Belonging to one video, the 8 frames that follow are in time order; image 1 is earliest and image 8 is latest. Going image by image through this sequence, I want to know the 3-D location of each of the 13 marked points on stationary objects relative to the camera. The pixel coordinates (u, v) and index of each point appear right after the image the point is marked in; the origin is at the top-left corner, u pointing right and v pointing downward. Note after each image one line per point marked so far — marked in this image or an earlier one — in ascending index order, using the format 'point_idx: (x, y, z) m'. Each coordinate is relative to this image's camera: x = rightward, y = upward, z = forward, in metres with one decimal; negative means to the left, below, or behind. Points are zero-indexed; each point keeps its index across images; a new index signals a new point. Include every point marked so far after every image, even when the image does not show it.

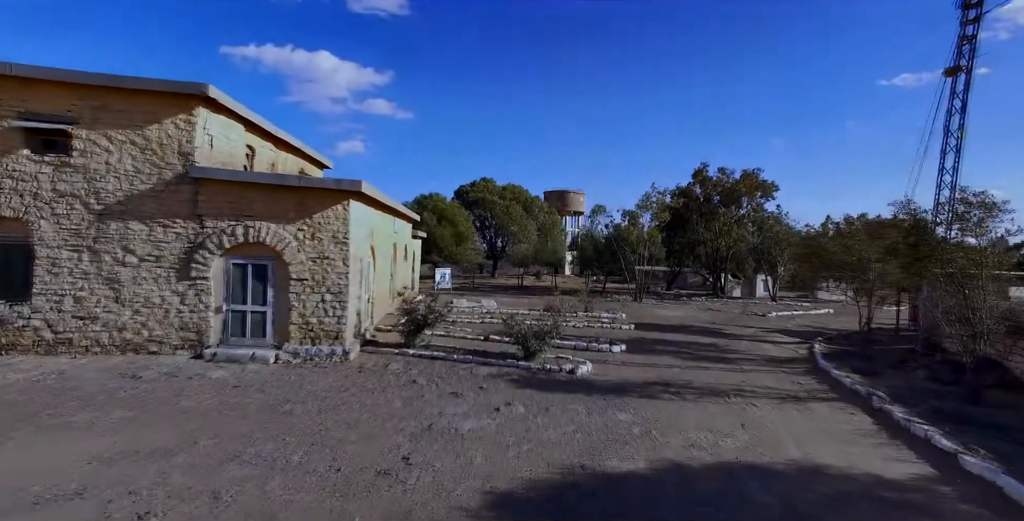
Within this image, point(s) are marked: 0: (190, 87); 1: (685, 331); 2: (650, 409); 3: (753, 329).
0: (-5.7, +3.1, +8.9) m
1: (+5.3, -2.2, +15.6) m
2: (+2.1, -2.2, +7.6) m
3: (+8.2, -2.3, +17.0) m
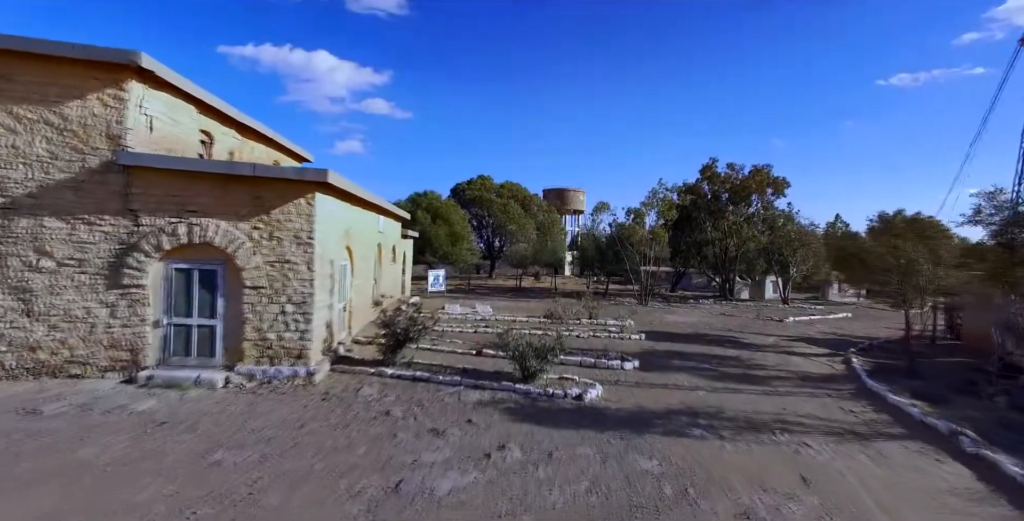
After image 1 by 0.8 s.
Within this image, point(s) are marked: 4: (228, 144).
0: (-5.8, +3.0, +7.4) m
1: (+5.3, -2.3, +14.1) m
2: (+2.0, -2.3, +6.0) m
3: (+8.1, -2.4, +15.5) m
4: (-6.3, +2.6, +11.1) m
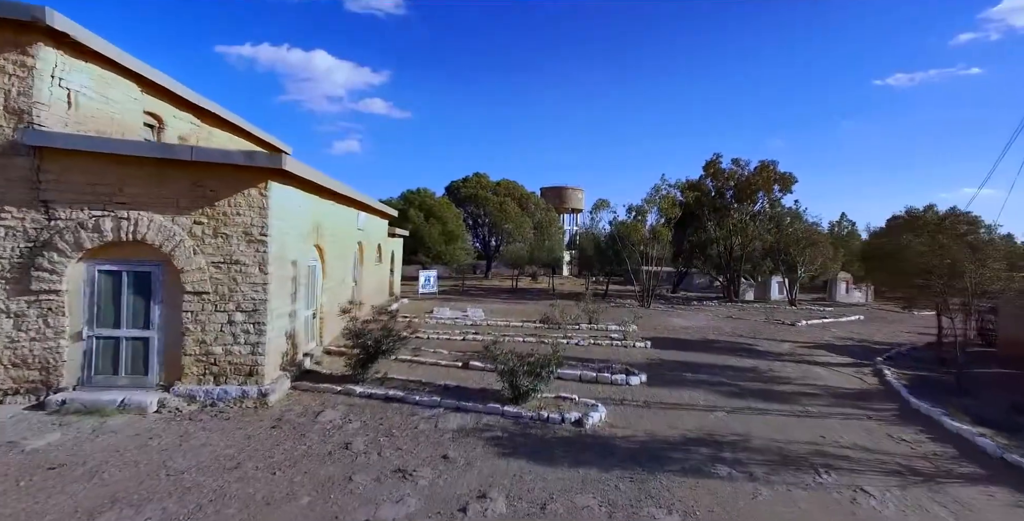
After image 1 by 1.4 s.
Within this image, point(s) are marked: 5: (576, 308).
0: (-6.0, +3.0, +6.1) m
1: (+5.1, -2.3, +12.9) m
2: (+1.9, -2.3, +4.8) m
3: (+7.9, -2.4, +14.3) m
4: (-6.5, +2.6, +9.8) m
5: (+2.5, -2.0, +19.5) m
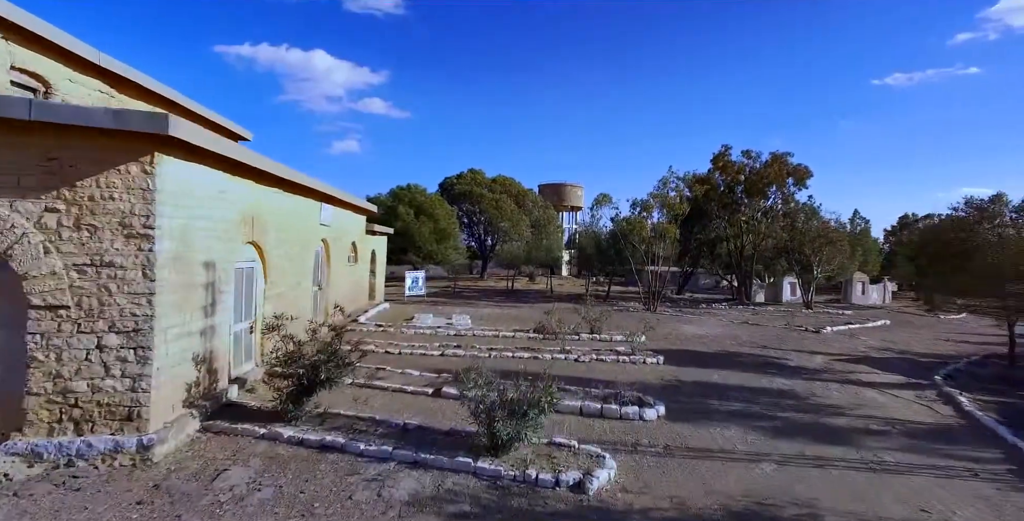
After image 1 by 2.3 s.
0: (-6.2, +3.0, +4.1) m
1: (+4.8, -2.3, +10.9) m
2: (+1.6, -2.3, +2.9) m
3: (+7.6, -2.4, +12.3) m
4: (-6.7, +2.6, +7.8) m
5: (+2.2, -2.0, +17.6) m
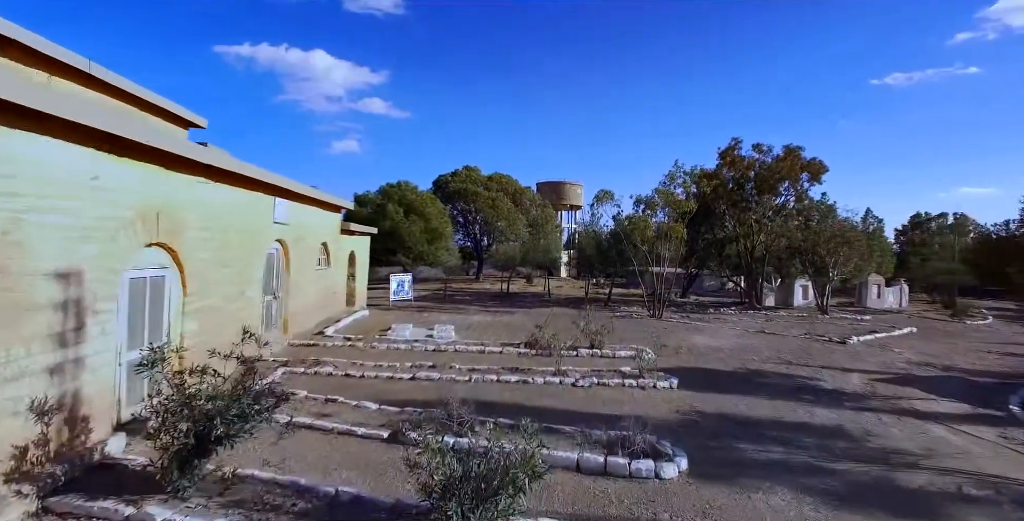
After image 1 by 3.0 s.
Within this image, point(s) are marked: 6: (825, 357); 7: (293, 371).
0: (-6.5, +2.9, +2.4) m
1: (+4.5, -2.4, +9.2) m
2: (+1.3, -2.4, +1.1) m
3: (+7.4, -2.5, +10.6) m
4: (-7.0, +2.5, +6.1) m
5: (+1.9, -2.1, +15.9) m
6: (+8.0, -2.4, +12.8) m
7: (-3.8, -1.9, +8.7) m
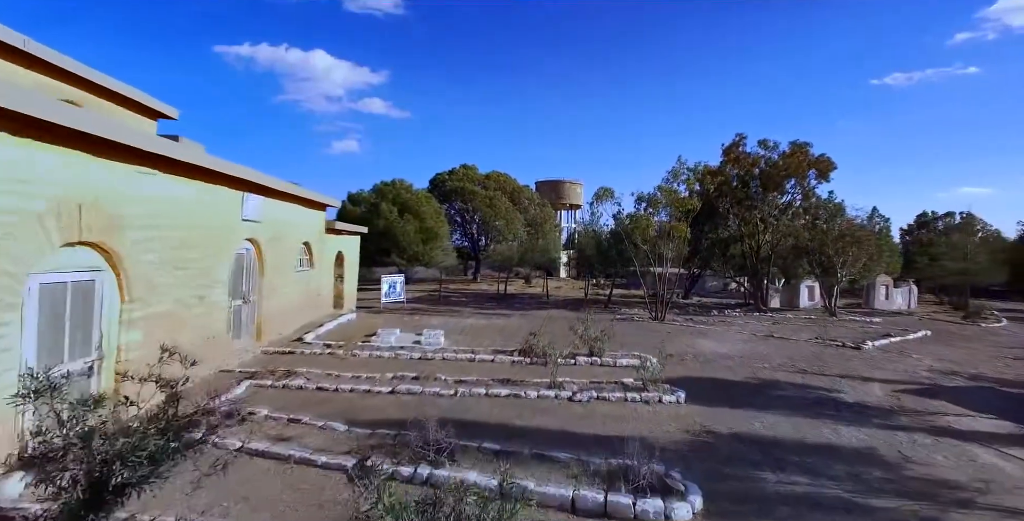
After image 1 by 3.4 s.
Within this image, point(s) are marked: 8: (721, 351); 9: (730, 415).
0: (-6.6, +2.9, +1.5) m
1: (+4.4, -2.4, +8.3) m
2: (+1.2, -2.4, +0.3) m
3: (+7.2, -2.5, +9.7) m
4: (-7.1, +2.5, +5.2) m
5: (+1.8, -2.1, +15.0) m
6: (+7.8, -2.4, +11.9) m
7: (-3.9, -1.9, +7.9) m
8: (+5.5, -2.4, +13.2) m
9: (+3.4, -2.4, +7.7) m
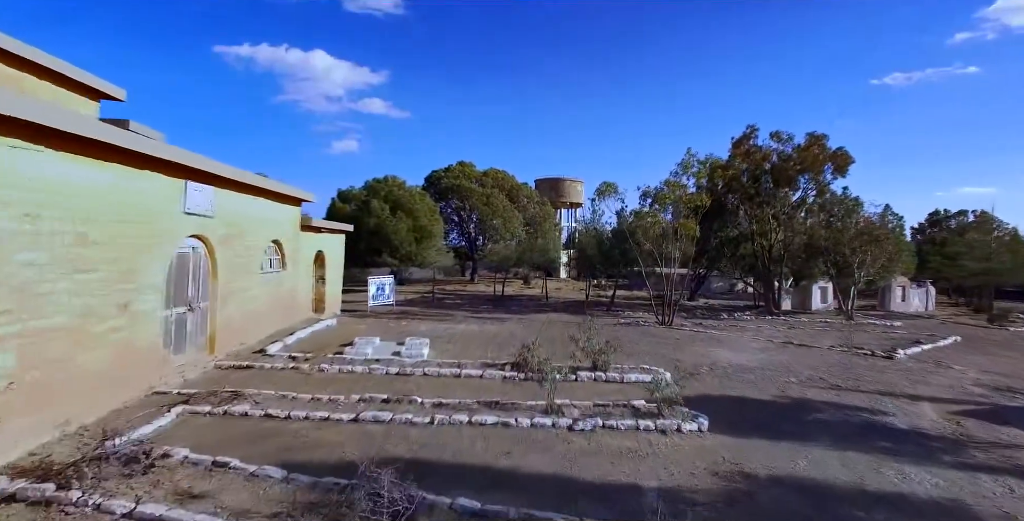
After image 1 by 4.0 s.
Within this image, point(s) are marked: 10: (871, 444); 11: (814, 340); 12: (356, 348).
0: (-6.8, +2.9, +0.1) m
1: (+4.2, -2.4, +6.9) m
2: (+1.0, -2.4, -1.1) m
3: (+7.0, -2.5, +8.3) m
4: (-7.3, +2.4, +3.9) m
5: (+1.6, -2.1, +13.6) m
6: (+7.7, -2.4, +10.5) m
7: (-4.1, -1.9, +6.5) m
8: (+5.3, -2.4, +11.8) m
9: (+3.2, -2.4, +6.3) m
10: (+4.7, -2.4, +6.5) m
11: (+9.6, -2.5, +15.9) m
12: (-3.3, -1.9, +10.7) m
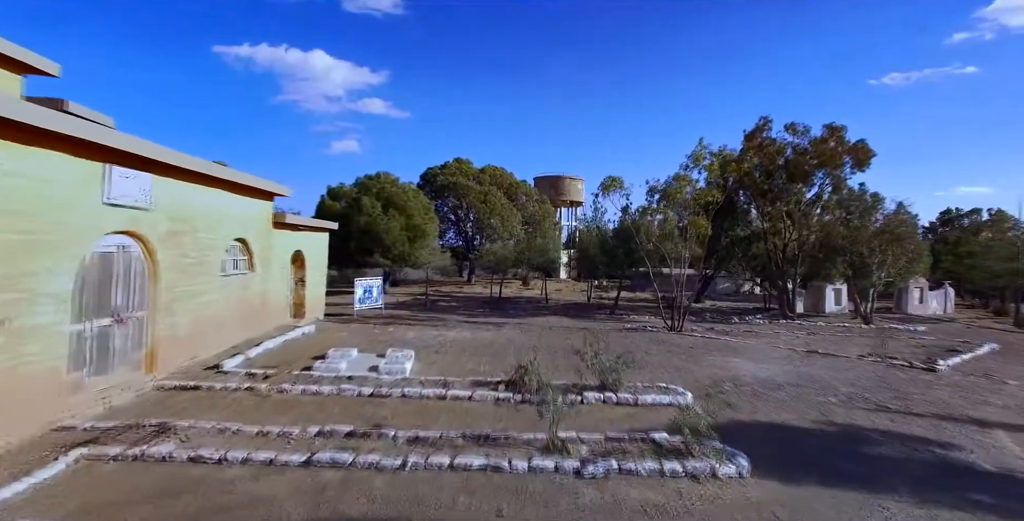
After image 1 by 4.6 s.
0: (-6.9, +2.8, -1.2) m
1: (+4.2, -2.4, +5.6) m
2: (+0.9, -2.4, -2.5) m
3: (+7.0, -2.5, +7.0) m
4: (-7.4, +2.4, +2.5) m
5: (+1.5, -2.1, +12.2) m
6: (+7.6, -2.5, +9.2) m
7: (-4.2, -2.0, +5.1) m
8: (+5.3, -2.4, +10.4) m
9: (+3.1, -2.4, +4.9) m
10: (+4.6, -2.4, +5.1) m
11: (+9.5, -2.5, +14.5) m
12: (-3.4, -1.9, +9.3) m
